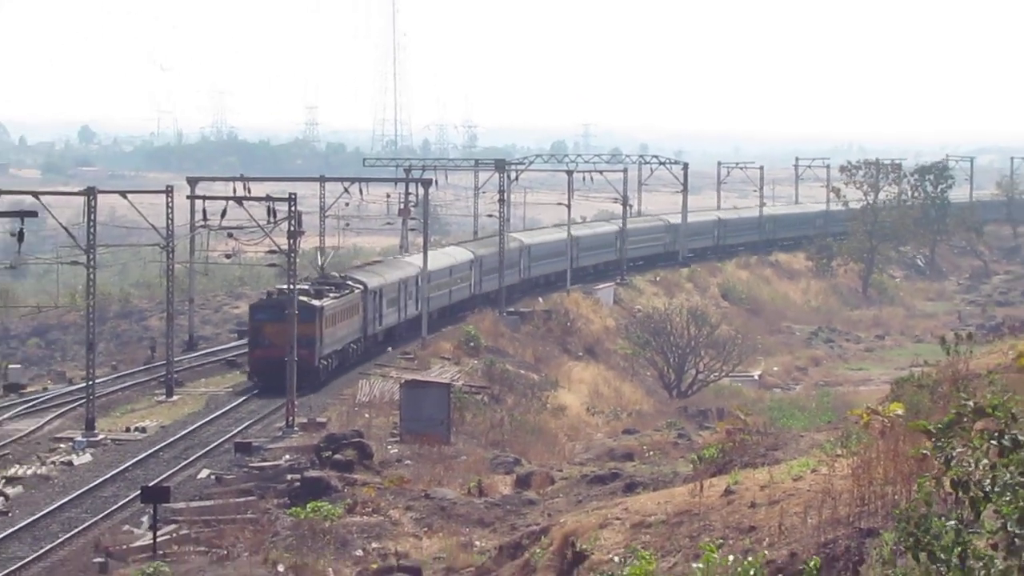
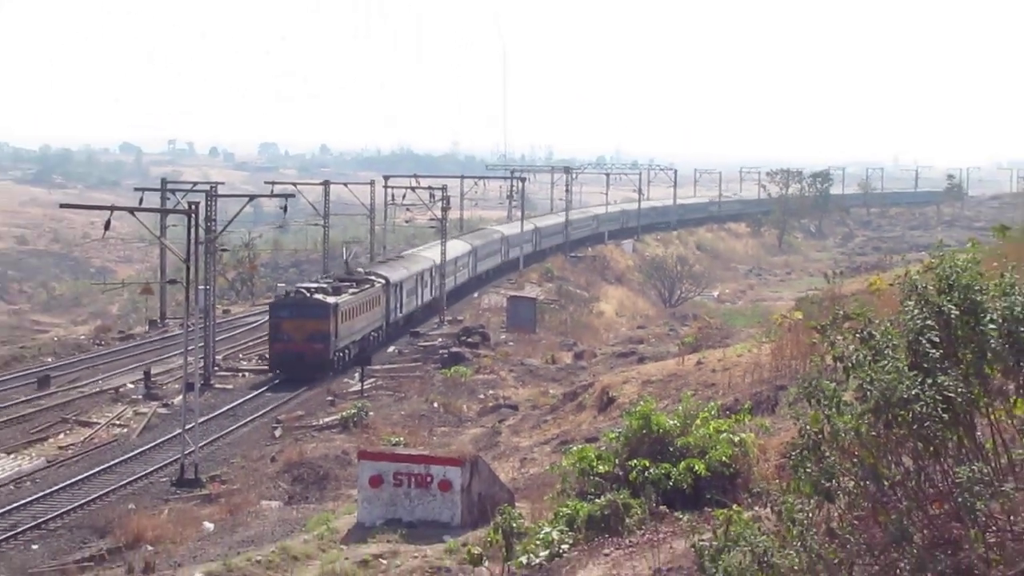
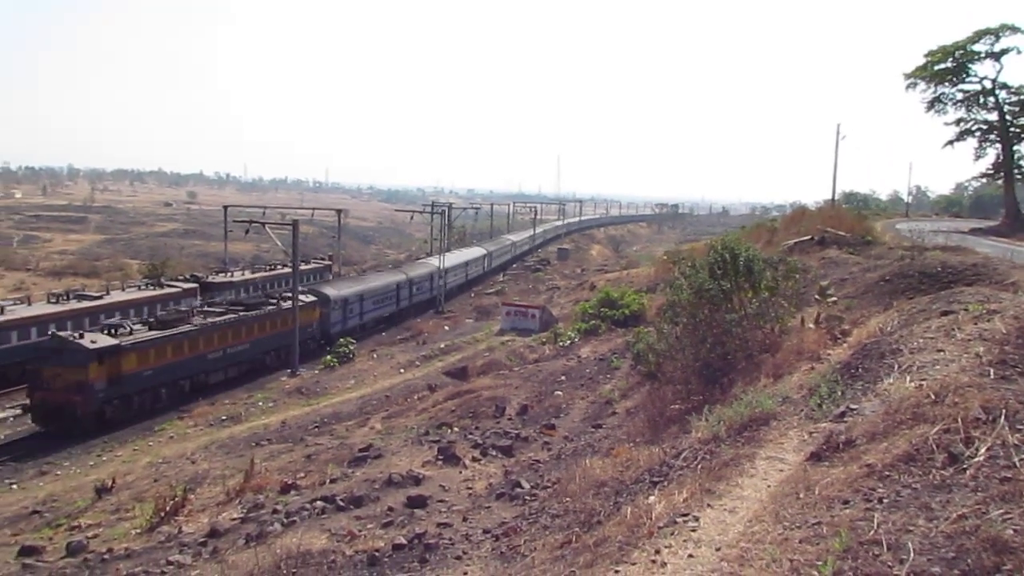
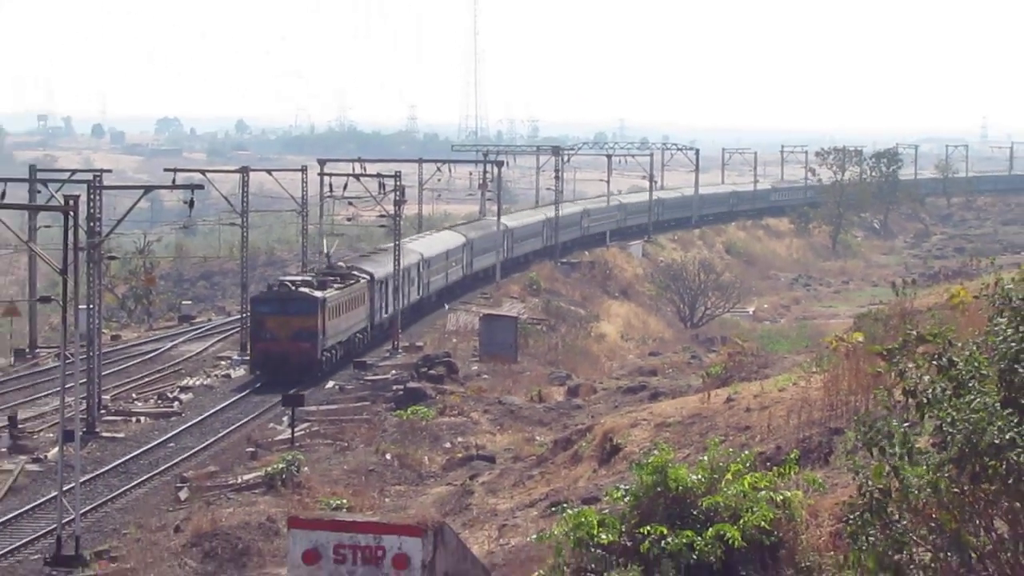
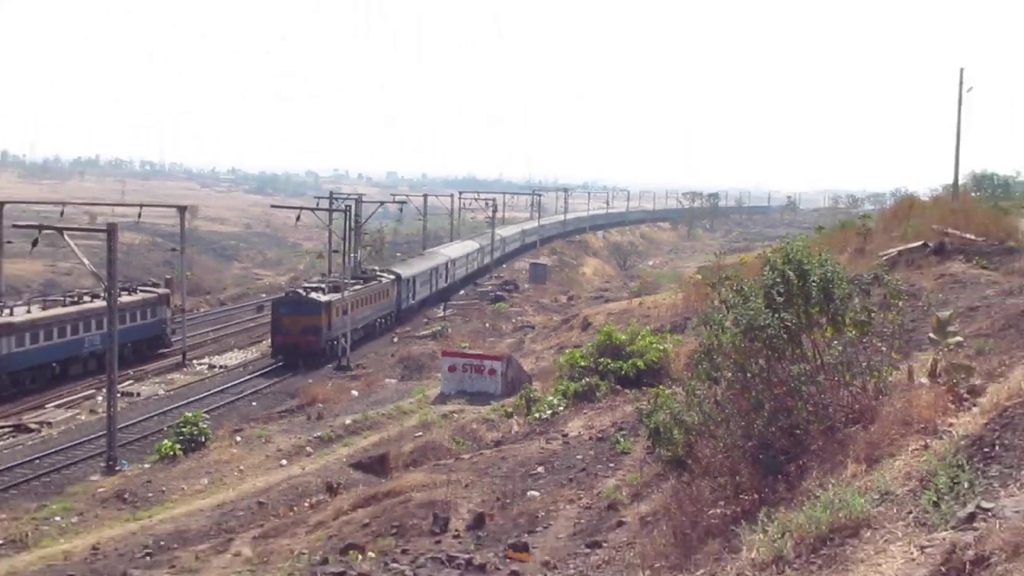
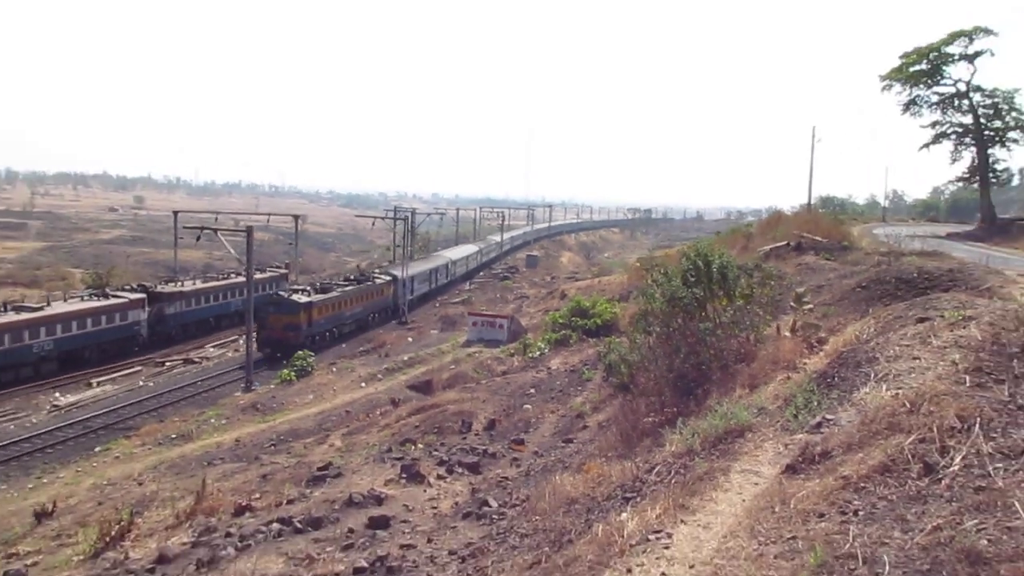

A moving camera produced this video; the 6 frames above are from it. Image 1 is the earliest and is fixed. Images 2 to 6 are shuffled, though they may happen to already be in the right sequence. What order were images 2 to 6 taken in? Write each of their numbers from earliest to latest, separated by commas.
4, 2, 5, 6, 3
